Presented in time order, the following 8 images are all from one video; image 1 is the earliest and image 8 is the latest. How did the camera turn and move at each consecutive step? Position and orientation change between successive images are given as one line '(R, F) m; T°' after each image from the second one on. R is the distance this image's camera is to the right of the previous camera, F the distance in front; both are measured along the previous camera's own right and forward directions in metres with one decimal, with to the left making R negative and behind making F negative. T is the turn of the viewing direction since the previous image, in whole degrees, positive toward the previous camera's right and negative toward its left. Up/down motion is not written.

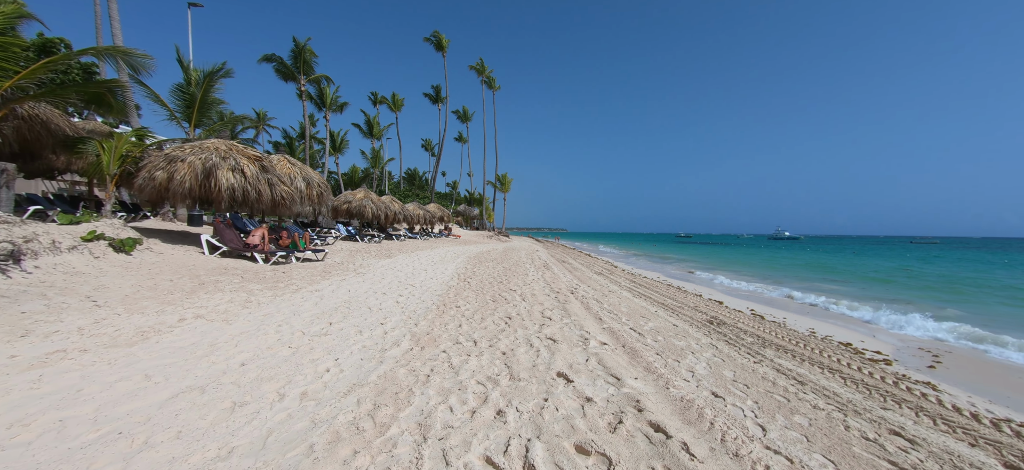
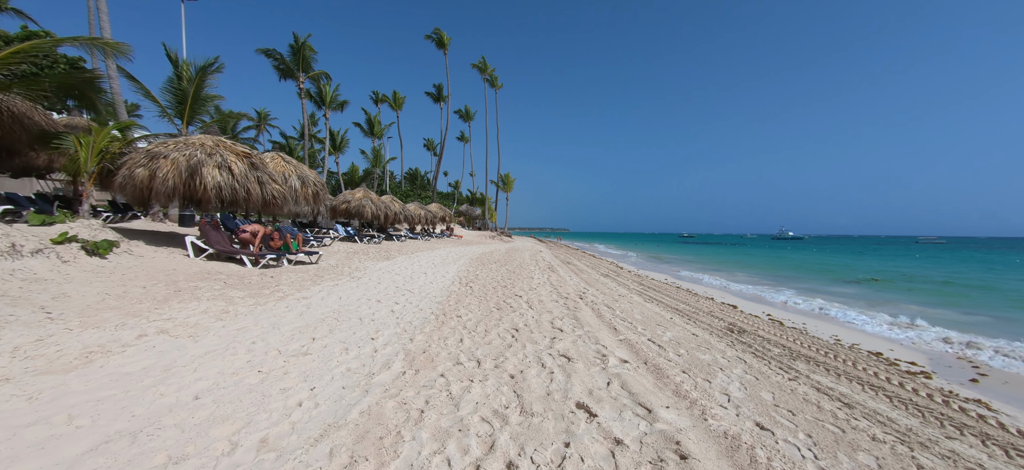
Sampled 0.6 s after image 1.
(-0.1, +0.5) m; 0°
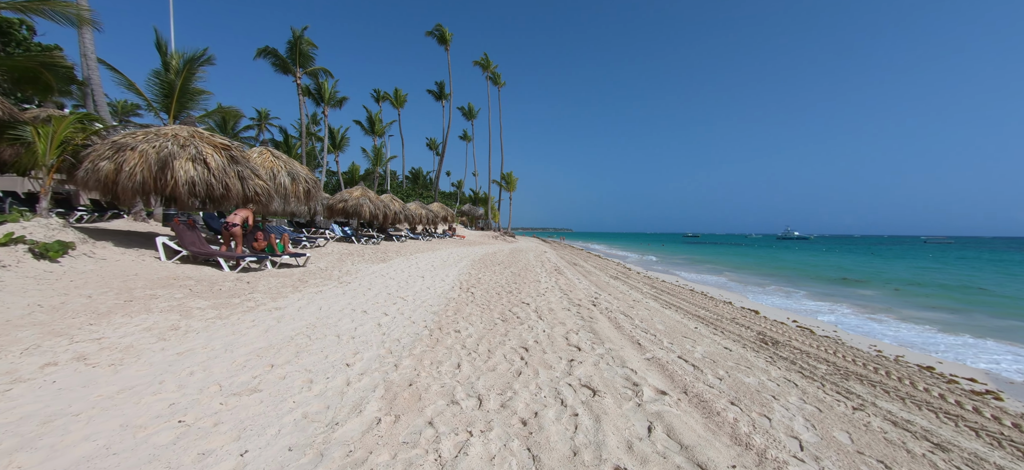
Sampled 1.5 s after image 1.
(-0.1, +0.7) m; 0°
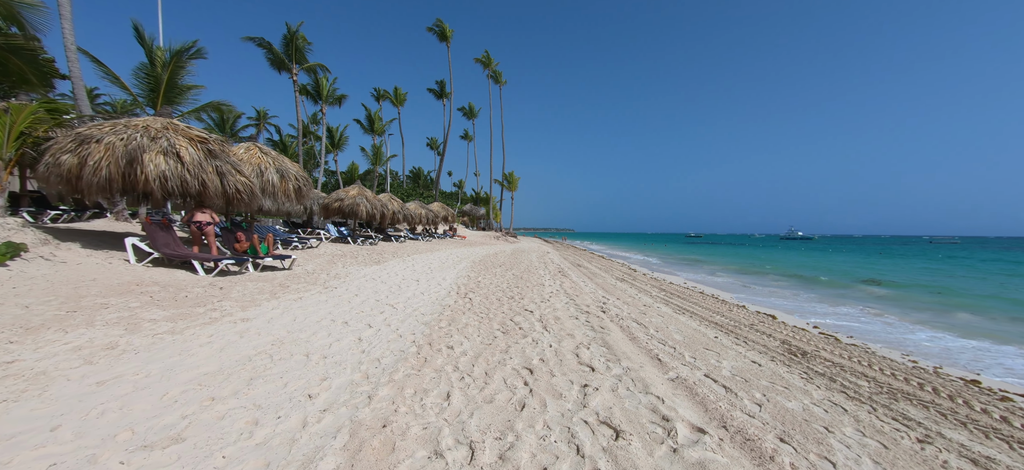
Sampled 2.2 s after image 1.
(0.0, +0.6) m; 0°
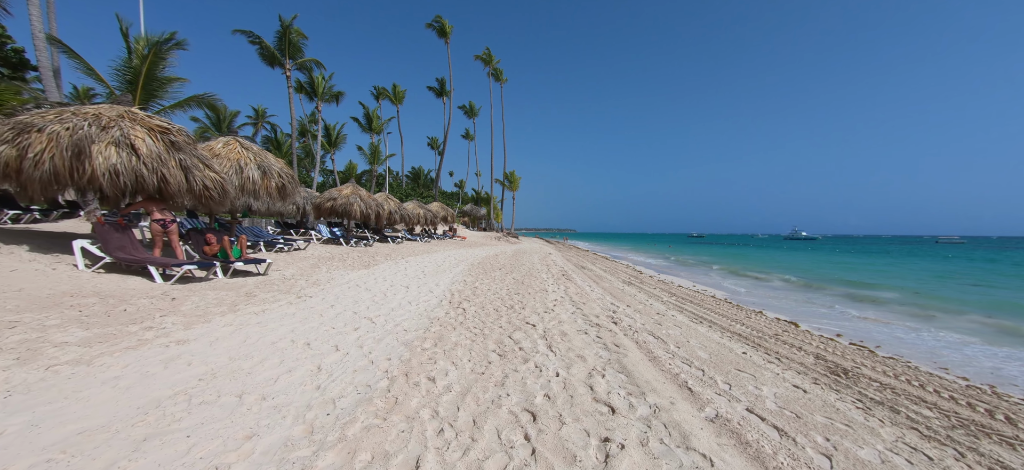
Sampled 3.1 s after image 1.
(0.0, +0.7) m; 0°
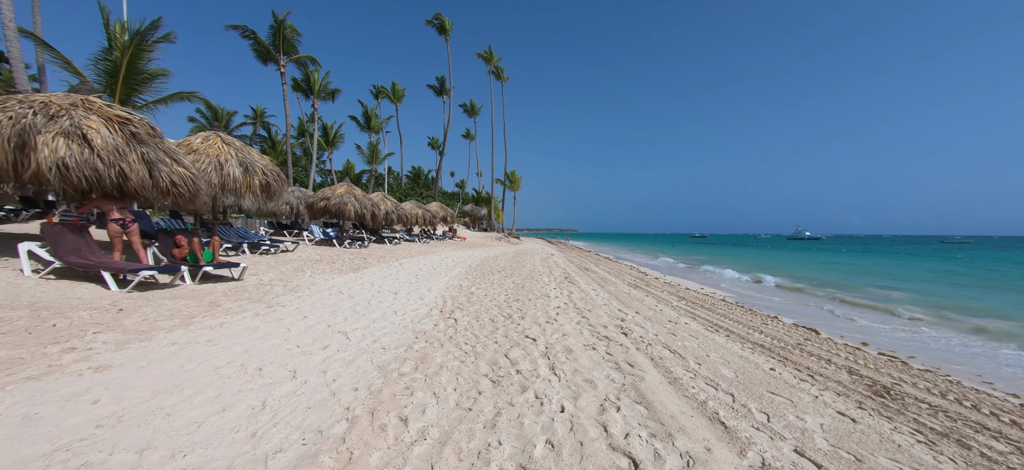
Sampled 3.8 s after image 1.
(+0.1, +0.6) m; 0°
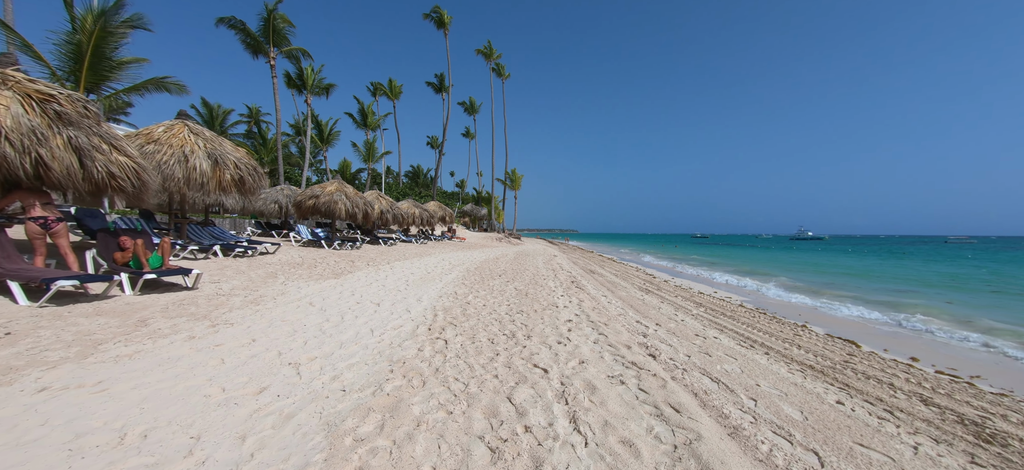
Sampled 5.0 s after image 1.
(0.0, +0.9) m; 0°
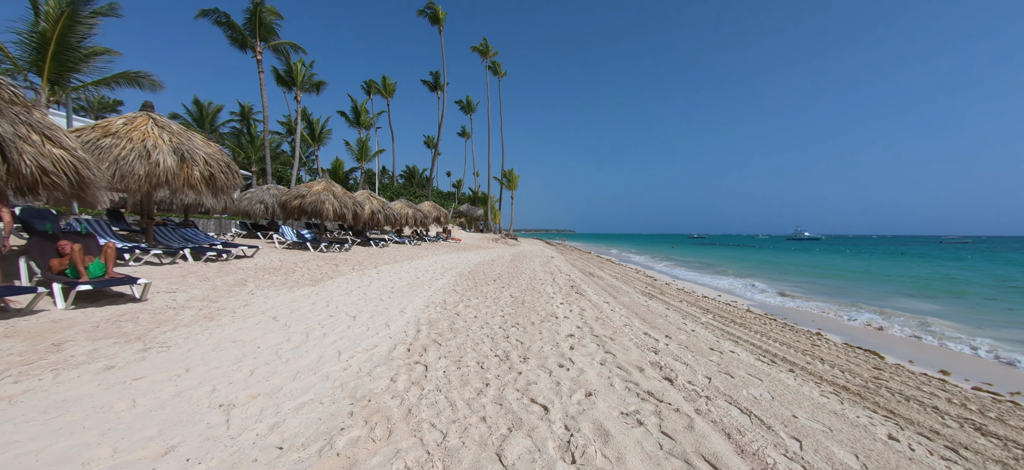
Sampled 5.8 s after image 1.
(0.0, +0.6) m; 0°
